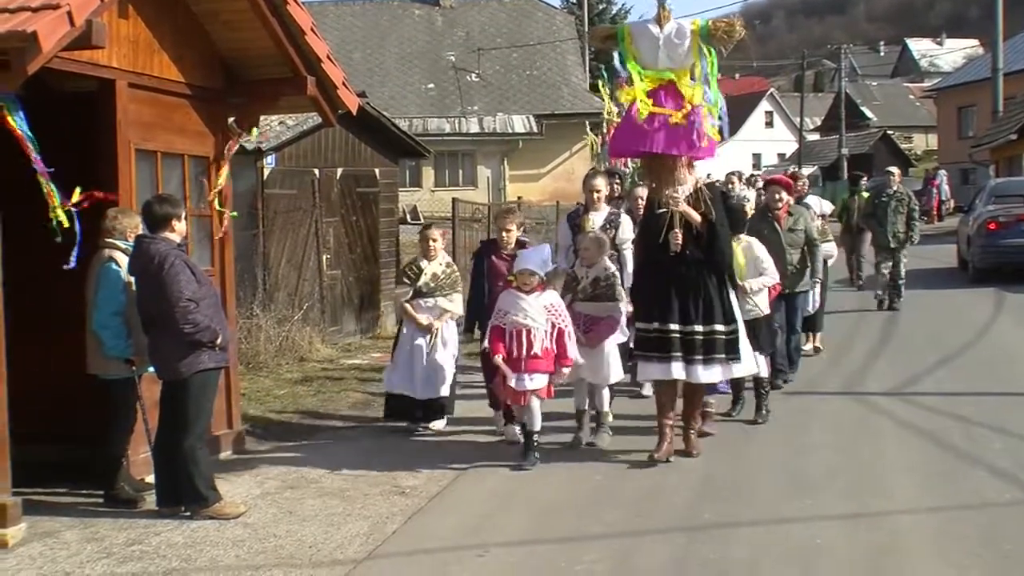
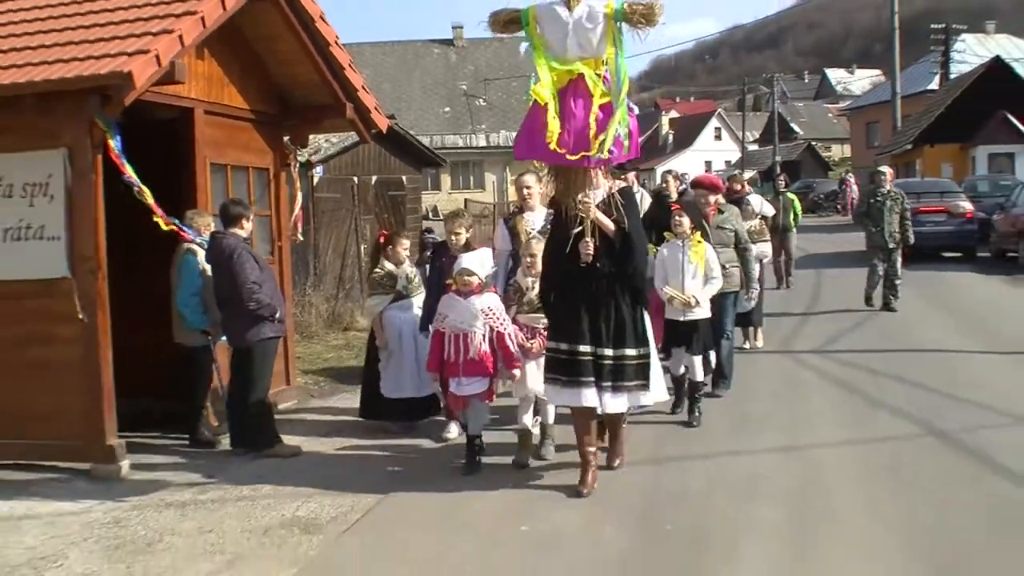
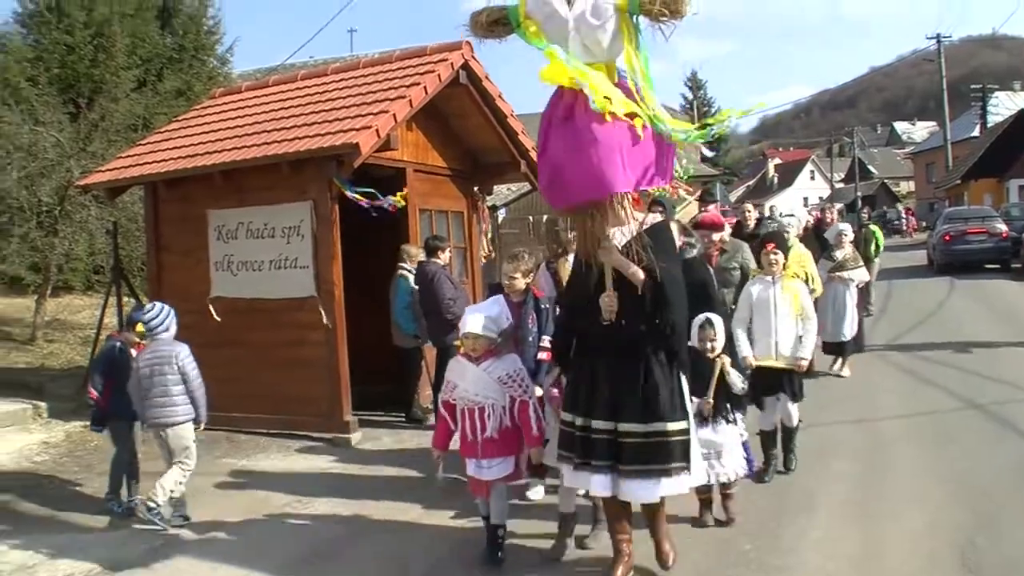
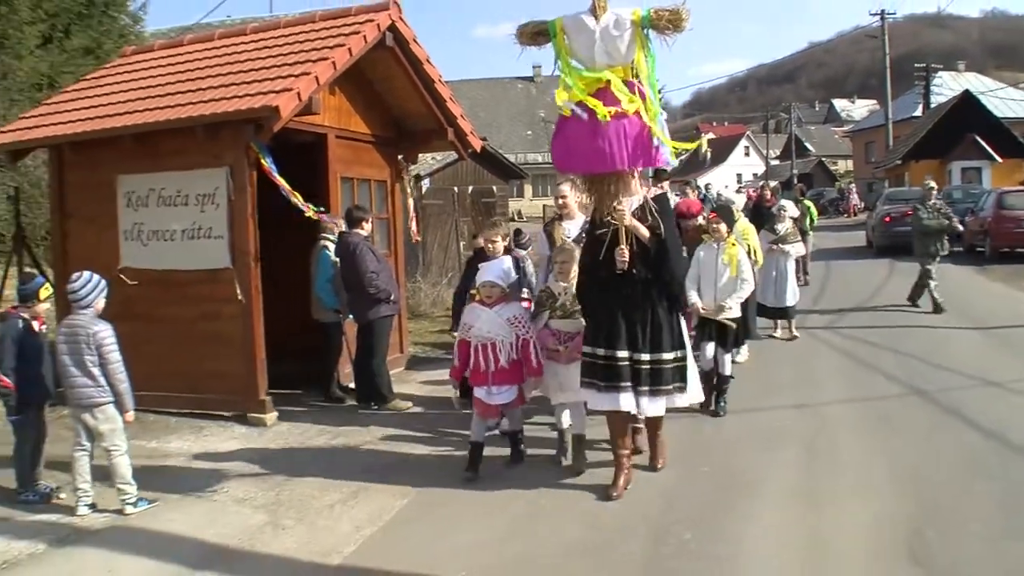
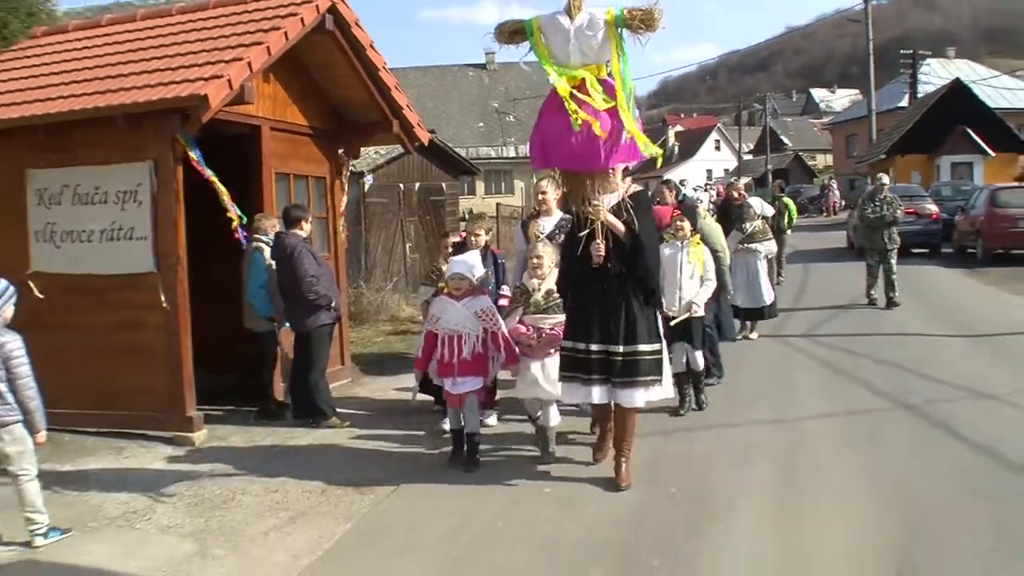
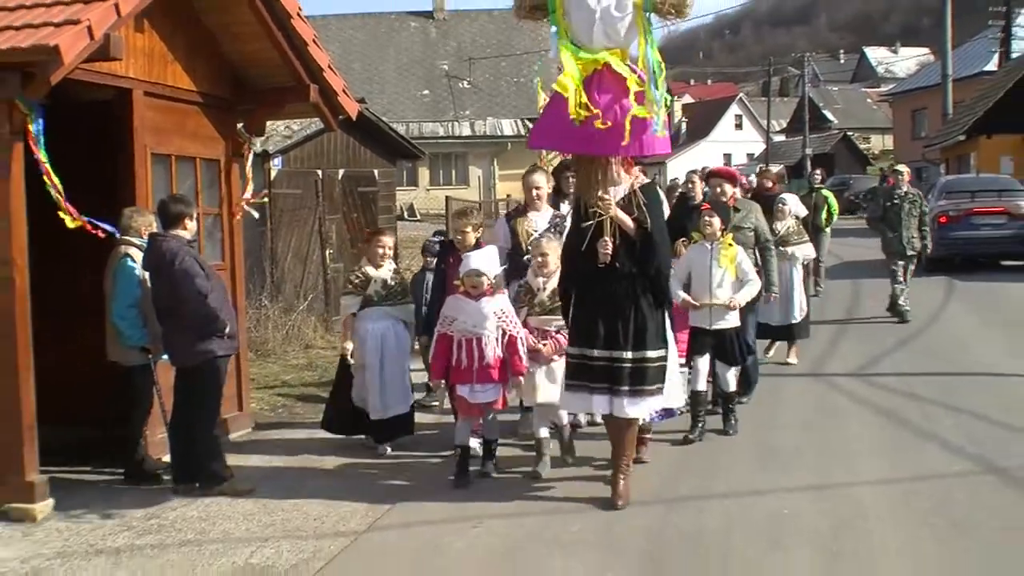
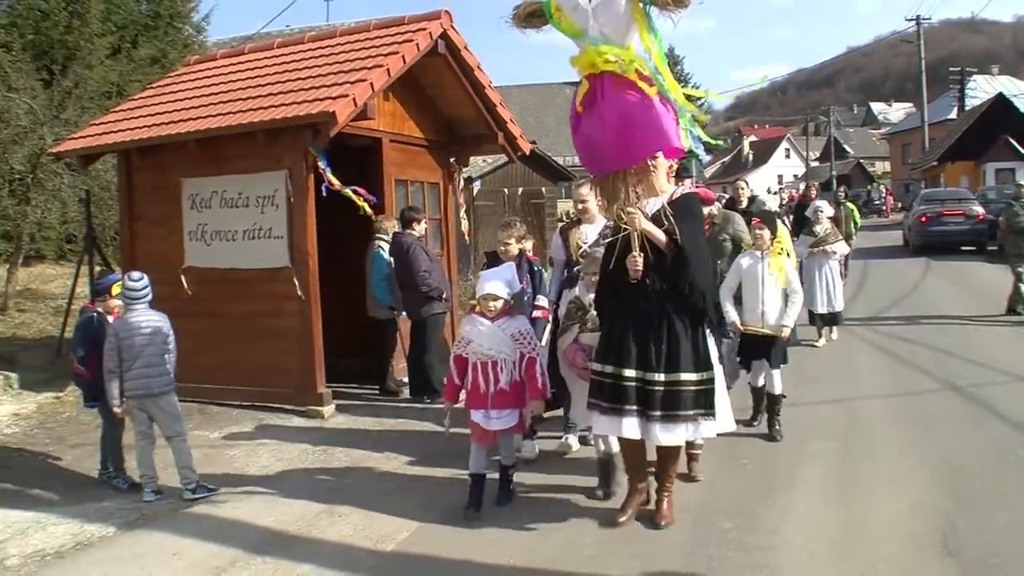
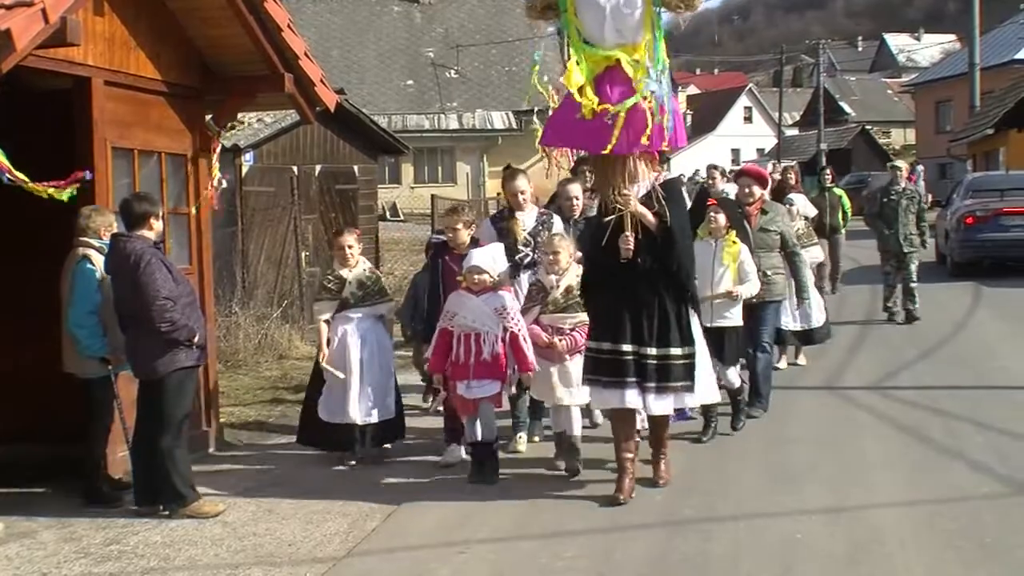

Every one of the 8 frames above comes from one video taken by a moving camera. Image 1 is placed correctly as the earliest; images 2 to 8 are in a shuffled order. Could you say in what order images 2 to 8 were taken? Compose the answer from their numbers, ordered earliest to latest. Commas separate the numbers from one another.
8, 6, 2, 5, 4, 7, 3
